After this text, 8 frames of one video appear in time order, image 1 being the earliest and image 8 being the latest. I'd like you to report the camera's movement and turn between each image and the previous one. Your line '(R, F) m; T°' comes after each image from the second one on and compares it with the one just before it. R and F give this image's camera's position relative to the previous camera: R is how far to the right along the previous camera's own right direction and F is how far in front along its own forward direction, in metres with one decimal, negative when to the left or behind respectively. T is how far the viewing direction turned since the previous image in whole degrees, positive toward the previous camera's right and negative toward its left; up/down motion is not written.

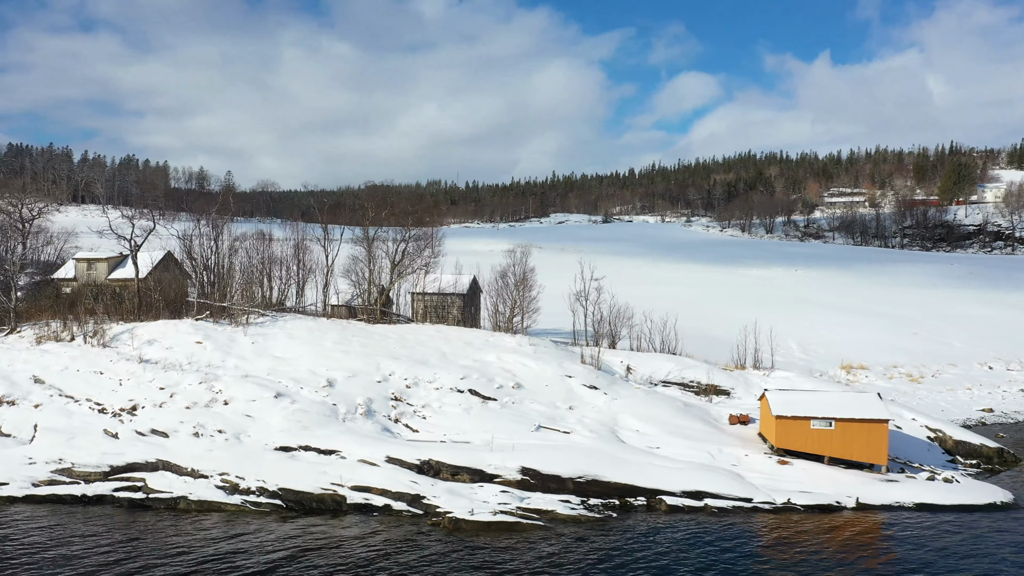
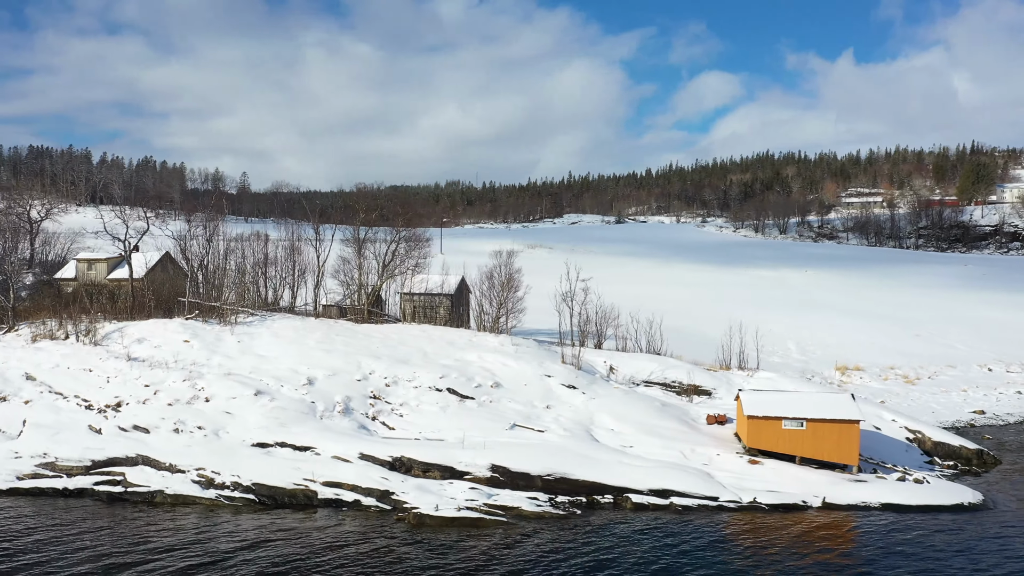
(+1.2, -0.3) m; -1°
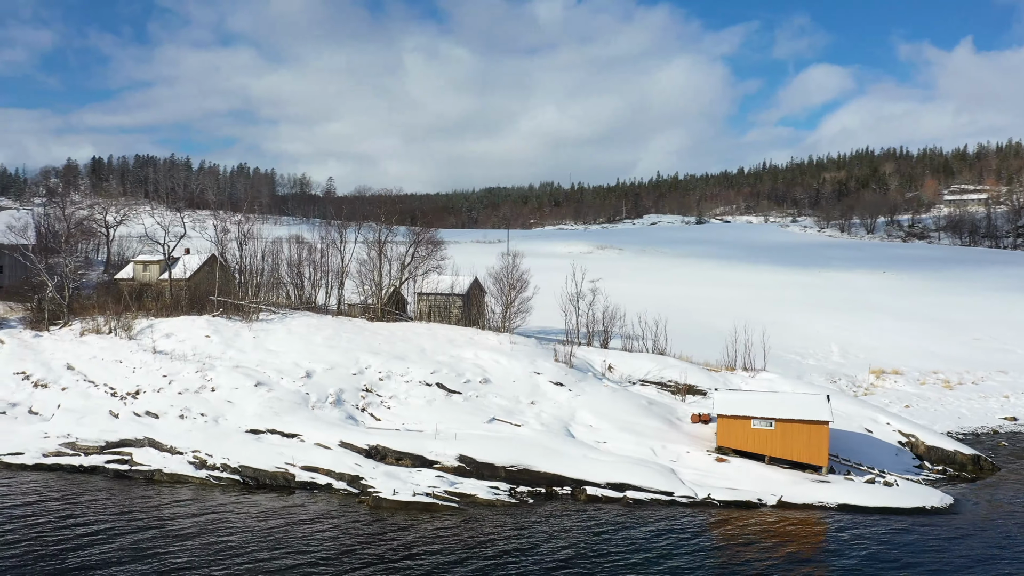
(+3.4, -0.9) m; -7°
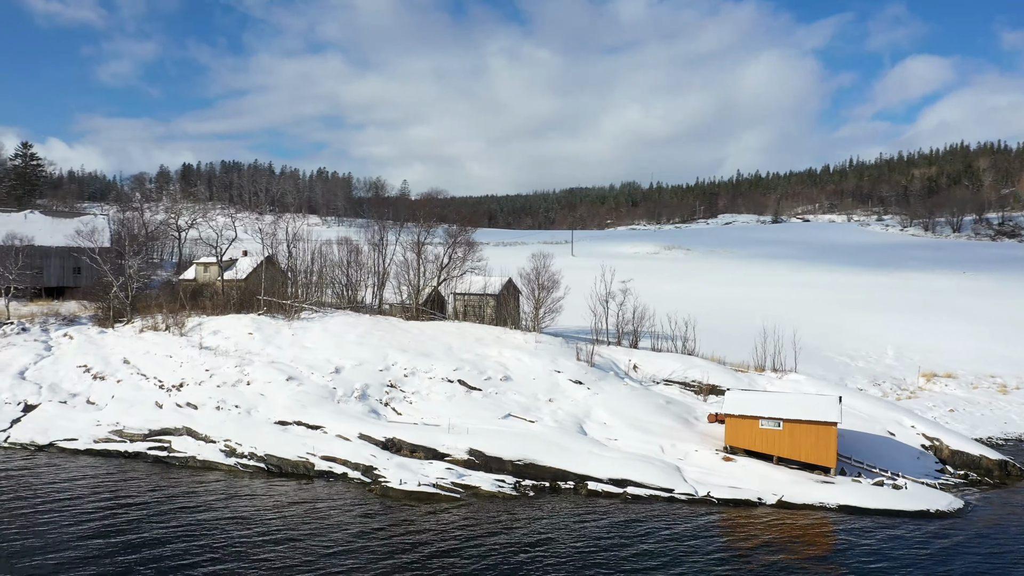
(+2.0, -0.7) m; -6°
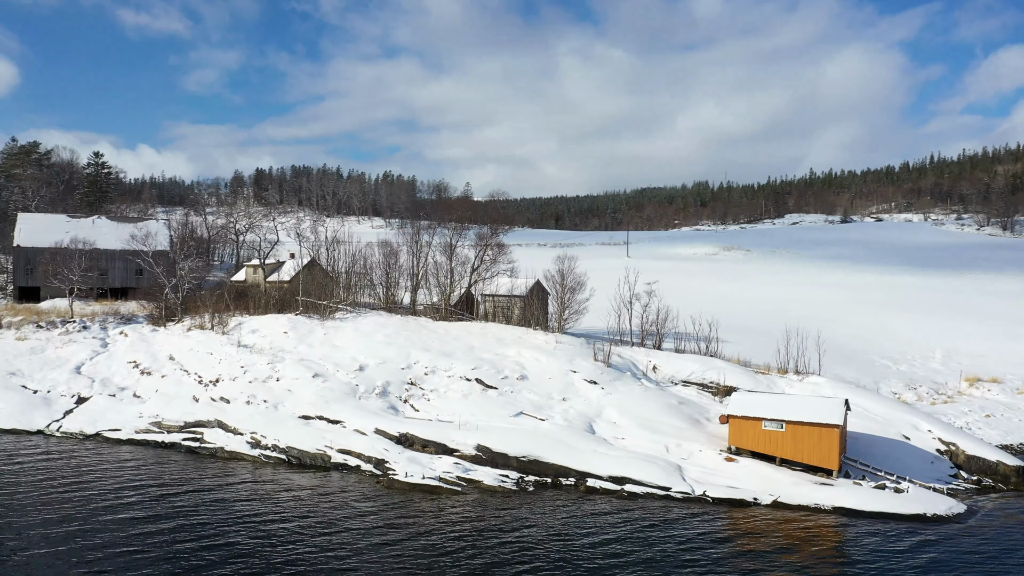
(+1.8, -0.7) m; -5°
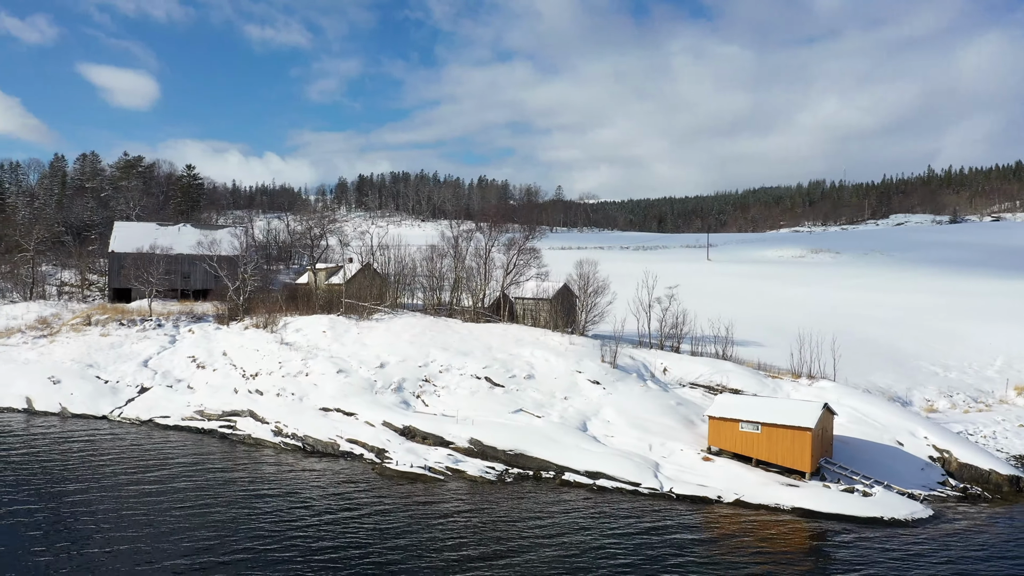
(+3.6, -1.2) m; -8°
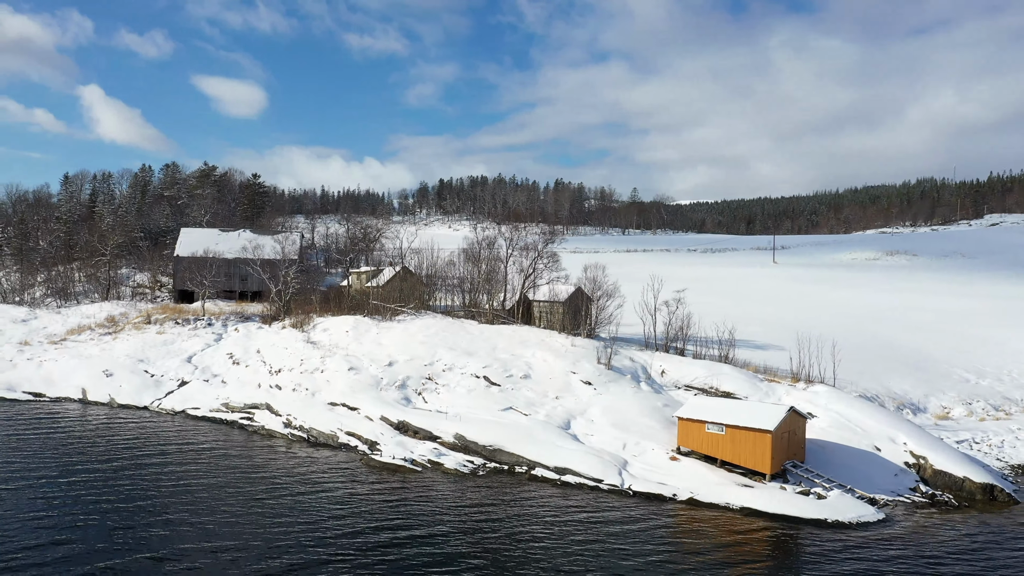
(+3.5, -1.0) m; -7°
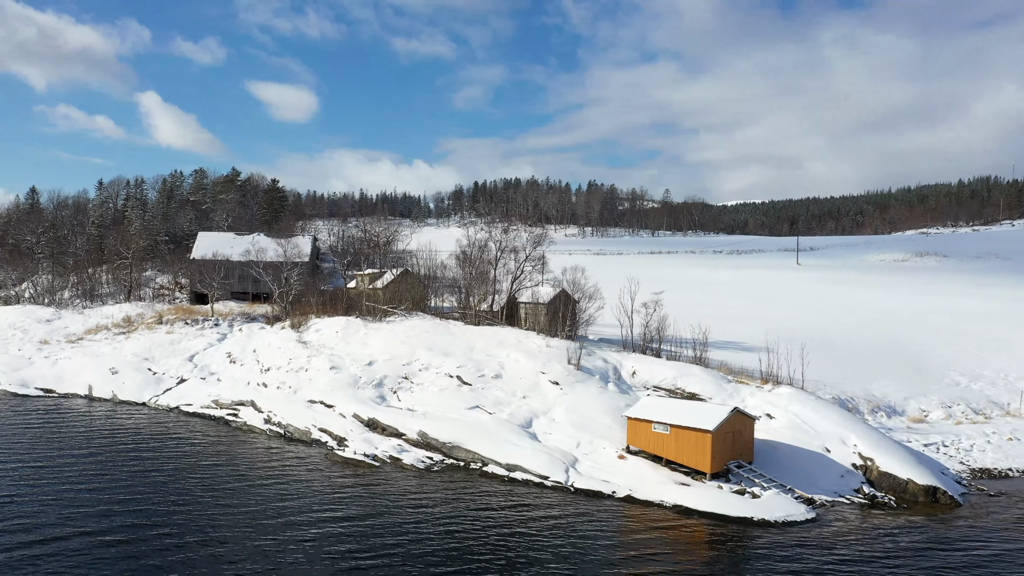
(+2.9, -0.7) m; -3°
